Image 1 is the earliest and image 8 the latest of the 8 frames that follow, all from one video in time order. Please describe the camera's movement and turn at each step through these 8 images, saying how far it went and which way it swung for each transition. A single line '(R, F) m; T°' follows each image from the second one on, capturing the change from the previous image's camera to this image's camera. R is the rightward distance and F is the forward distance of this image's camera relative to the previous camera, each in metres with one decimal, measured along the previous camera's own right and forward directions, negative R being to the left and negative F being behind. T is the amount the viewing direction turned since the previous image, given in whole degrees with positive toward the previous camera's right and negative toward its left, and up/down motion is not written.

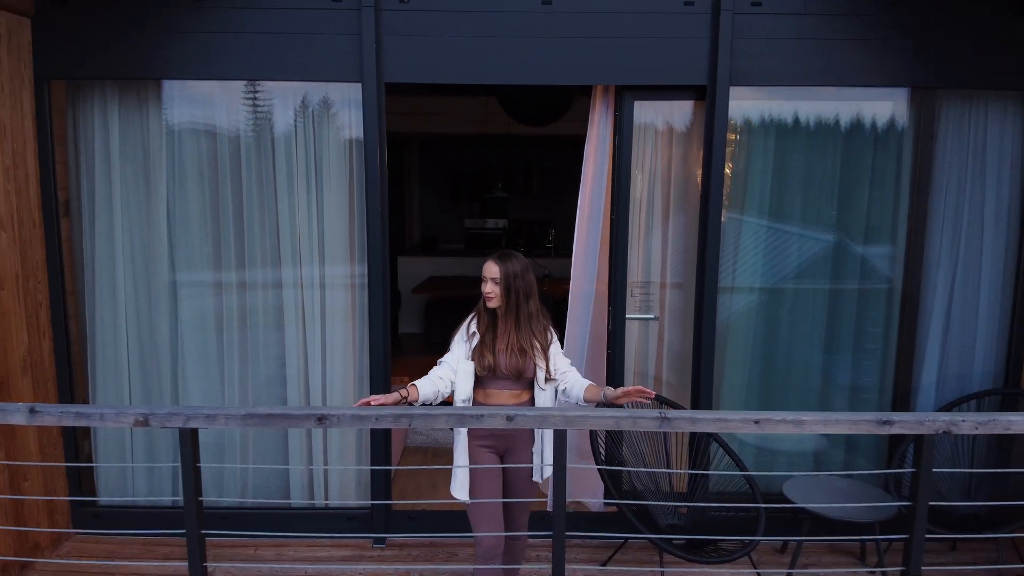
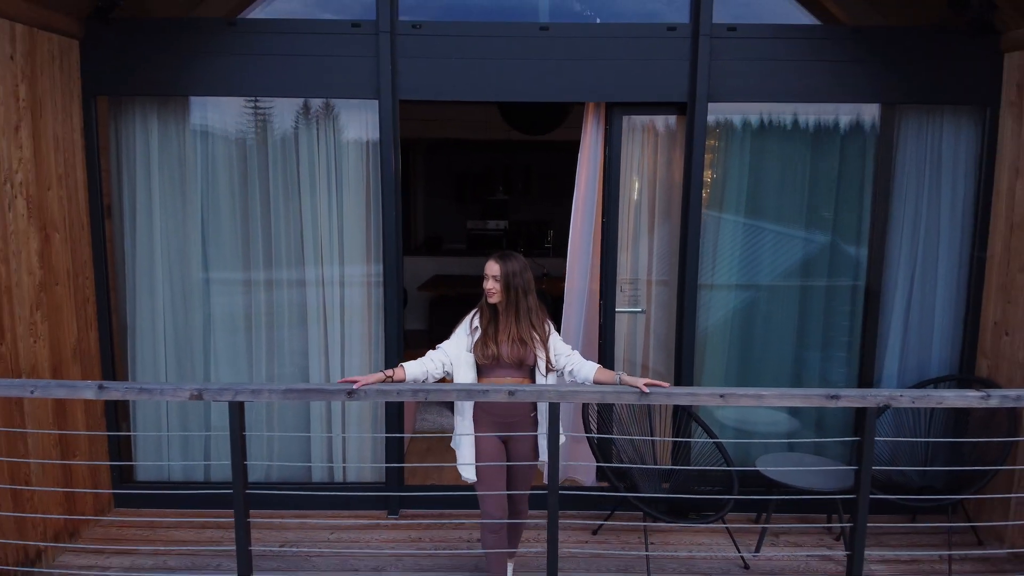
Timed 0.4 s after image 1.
(0.0, -0.3) m; 0°
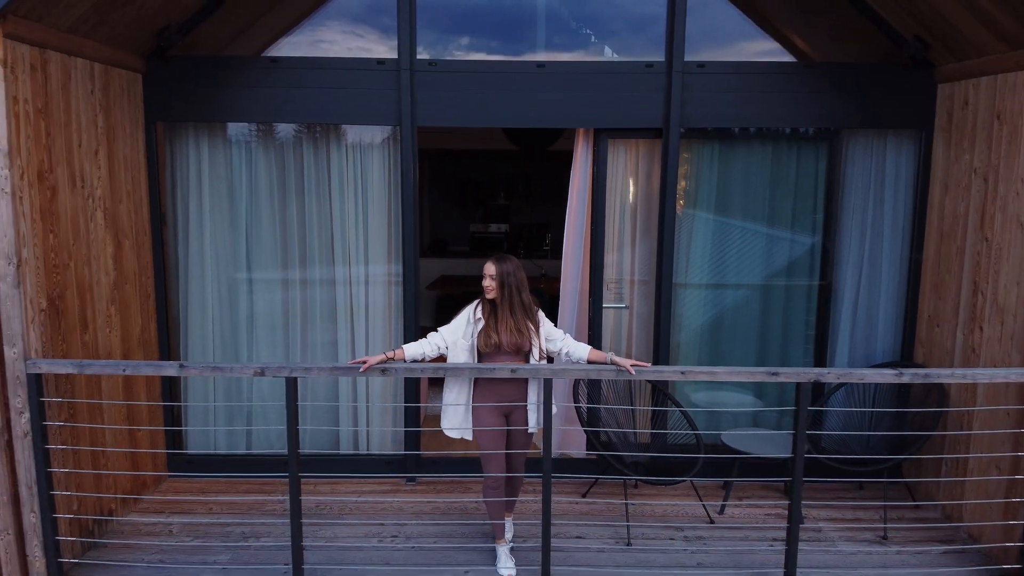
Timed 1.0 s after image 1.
(0.0, -0.6) m; 0°
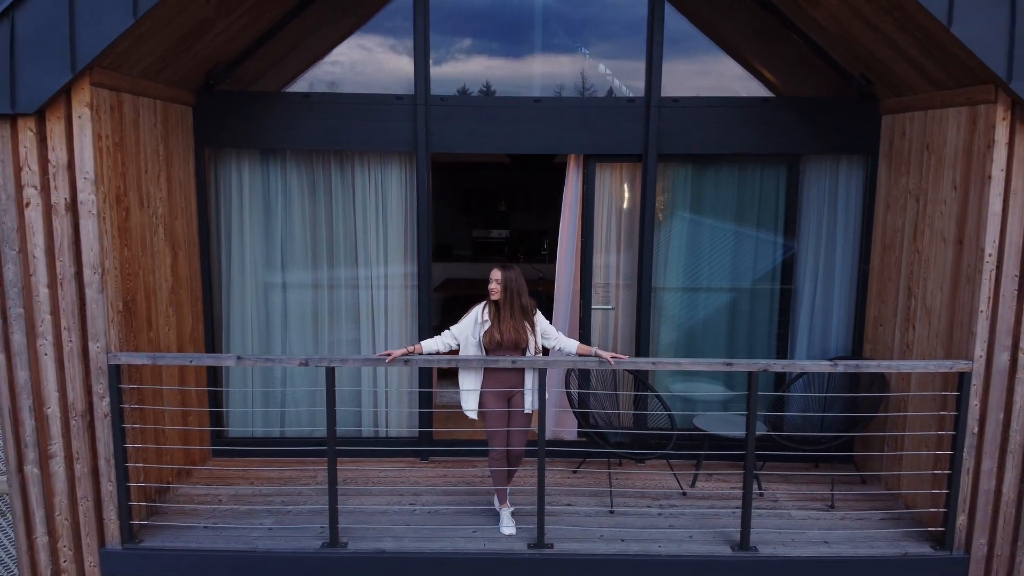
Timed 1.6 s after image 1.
(0.0, -0.6) m; 0°
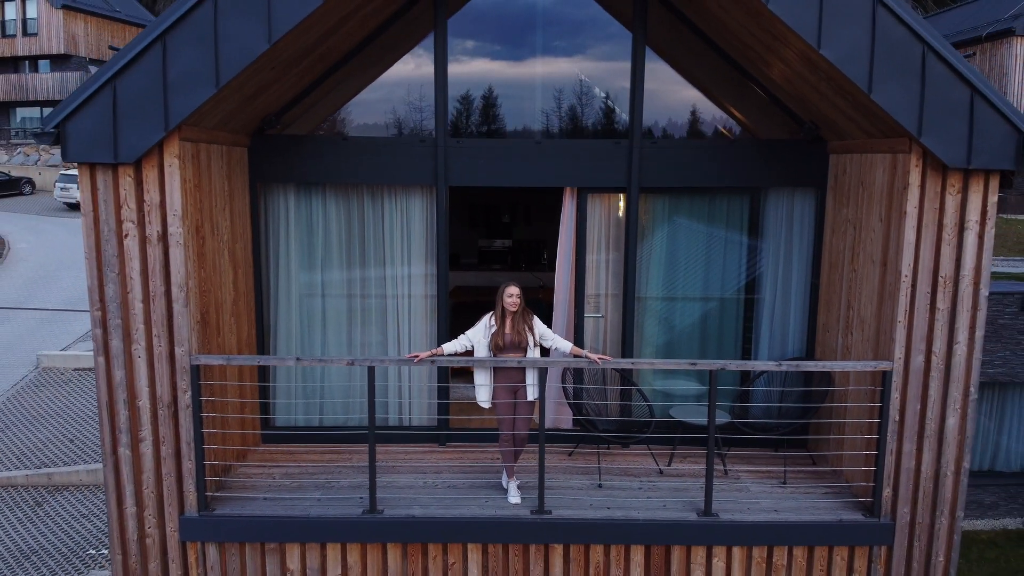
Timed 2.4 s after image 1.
(0.0, -0.8) m; 0°
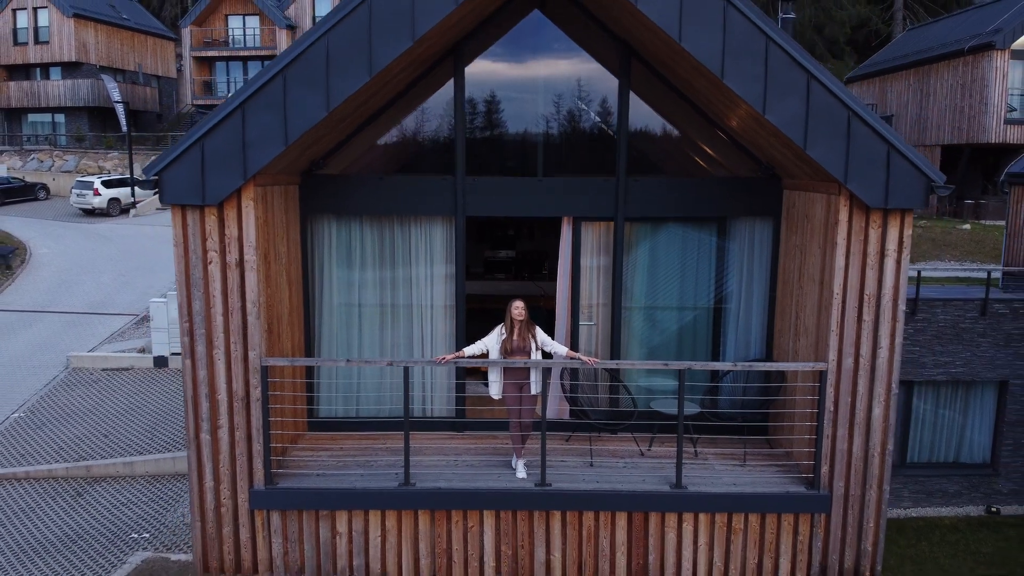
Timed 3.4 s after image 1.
(-0.1, -1.1) m; 0°
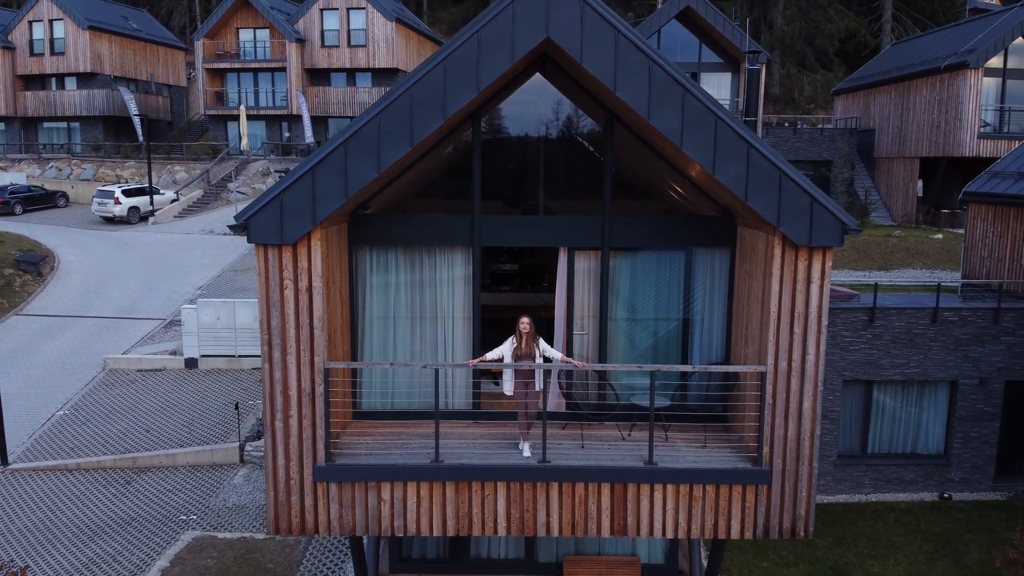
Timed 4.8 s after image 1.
(-0.1, -1.6) m; 0°
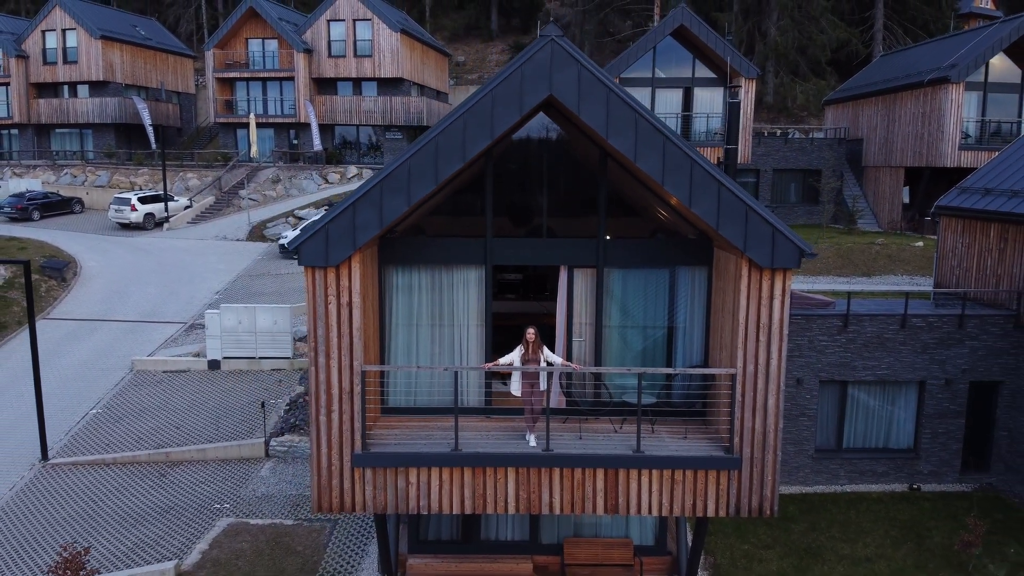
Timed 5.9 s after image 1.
(-0.1, -1.3) m; 0°
